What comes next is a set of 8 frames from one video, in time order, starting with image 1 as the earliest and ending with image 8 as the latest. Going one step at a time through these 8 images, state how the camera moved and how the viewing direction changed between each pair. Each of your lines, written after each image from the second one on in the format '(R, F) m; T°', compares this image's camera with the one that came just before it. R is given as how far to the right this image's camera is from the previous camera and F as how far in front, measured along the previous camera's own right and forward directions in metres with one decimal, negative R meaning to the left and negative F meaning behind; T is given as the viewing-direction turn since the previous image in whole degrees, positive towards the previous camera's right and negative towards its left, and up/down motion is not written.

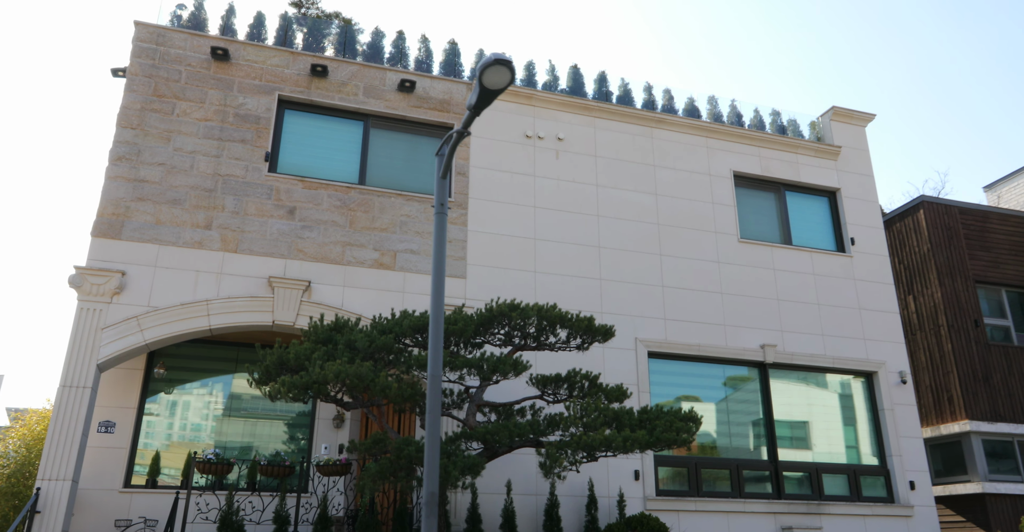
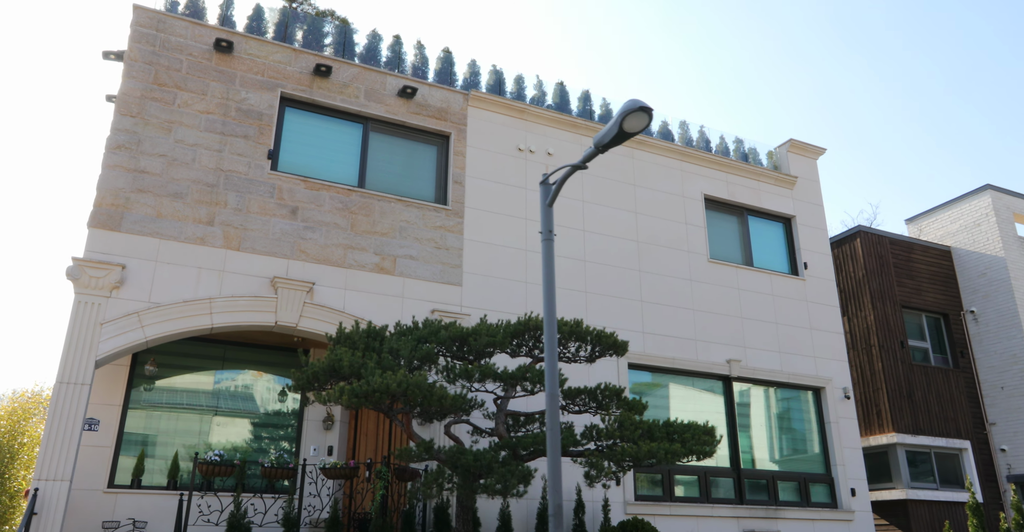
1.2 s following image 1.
(-1.6, -0.2) m; +8°
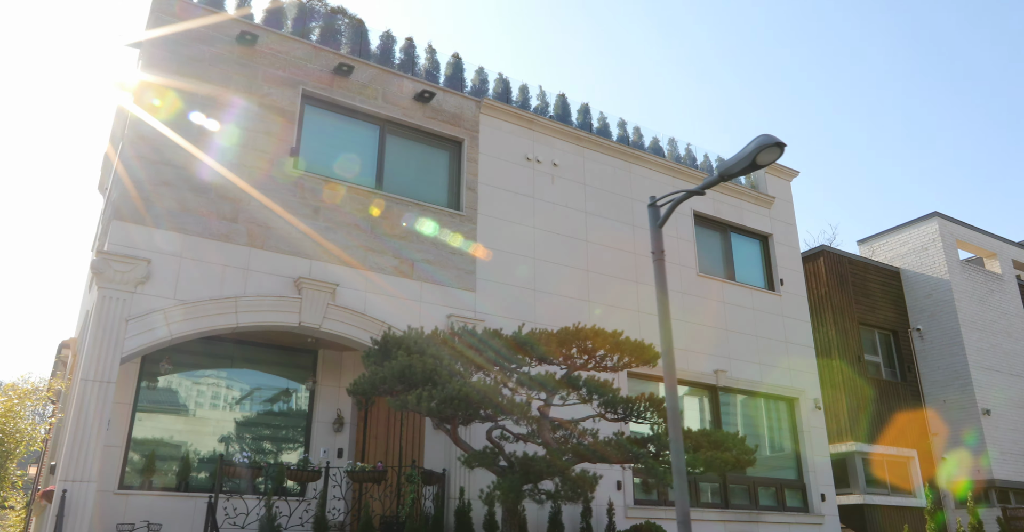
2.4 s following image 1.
(-1.6, -0.1) m; +6°
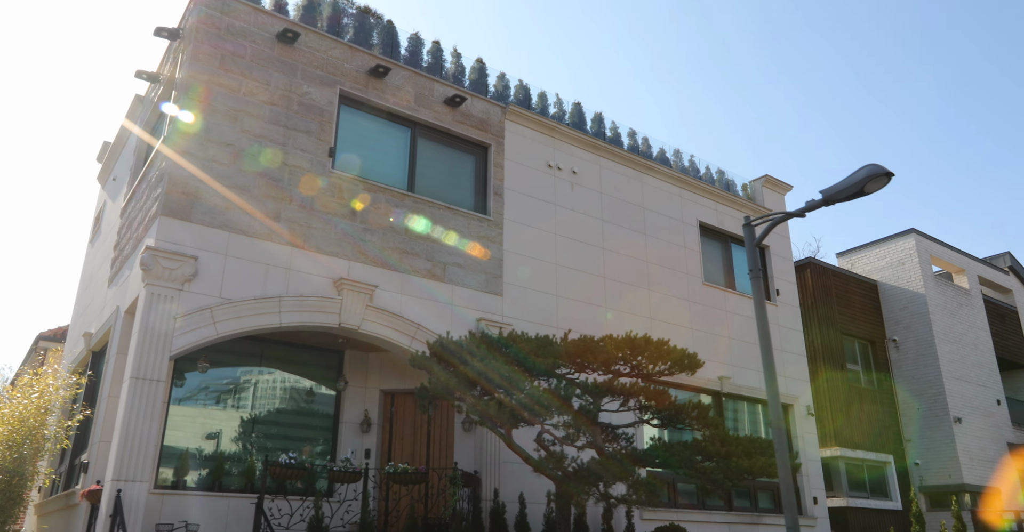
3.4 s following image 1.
(-1.3, -0.1) m; +4°
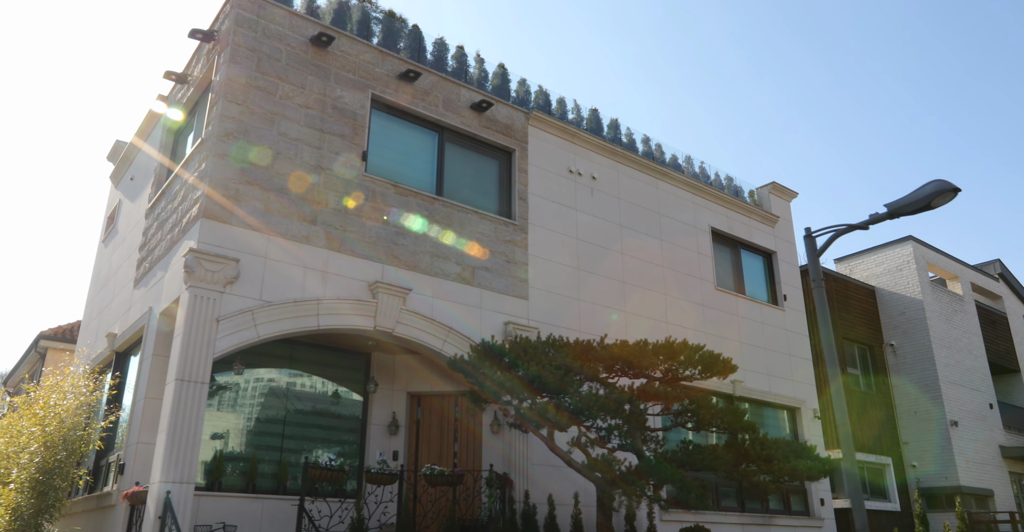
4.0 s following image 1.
(-0.8, -0.1) m; +2°
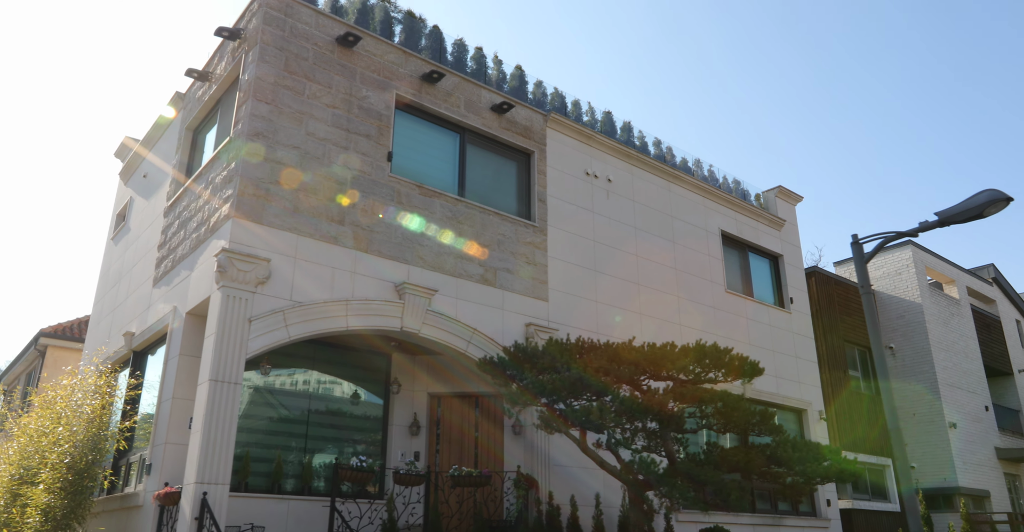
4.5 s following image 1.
(-0.6, 0.0) m; +1°
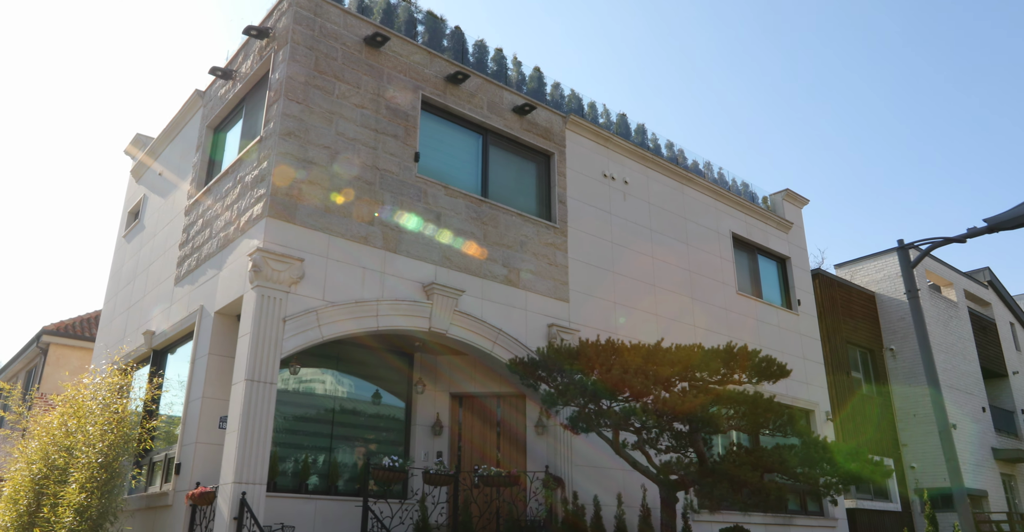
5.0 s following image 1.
(-0.6, -0.1) m; +1°
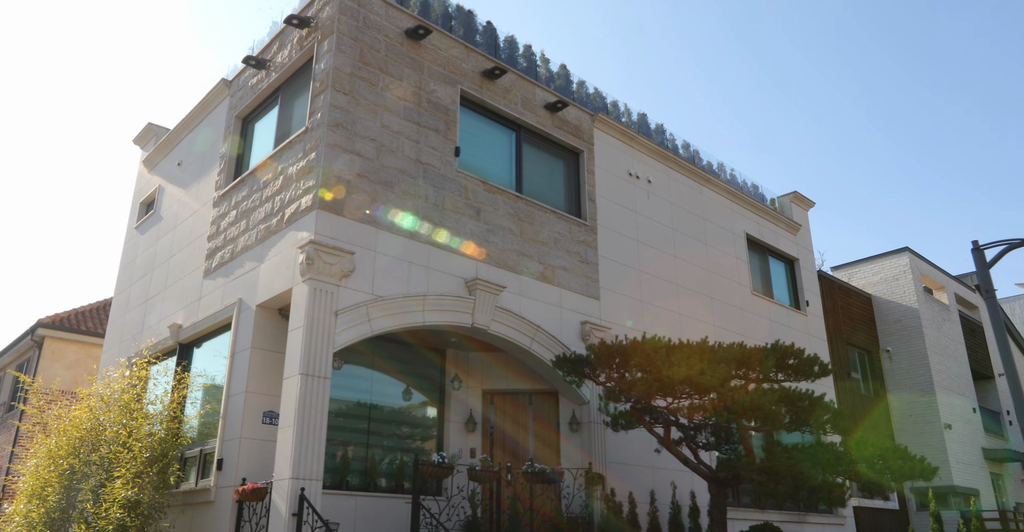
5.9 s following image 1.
(-1.0, +0.1) m; +2°
